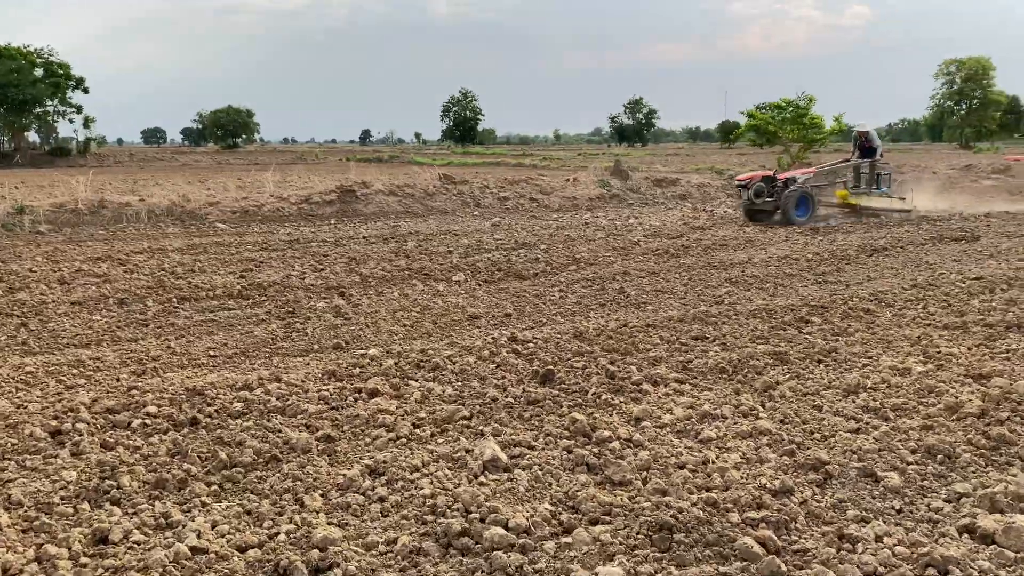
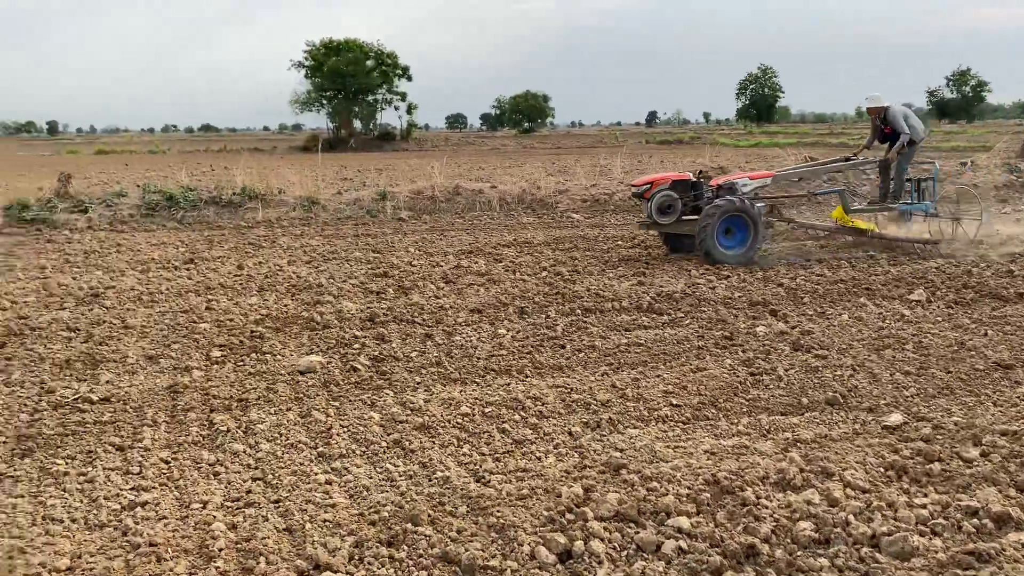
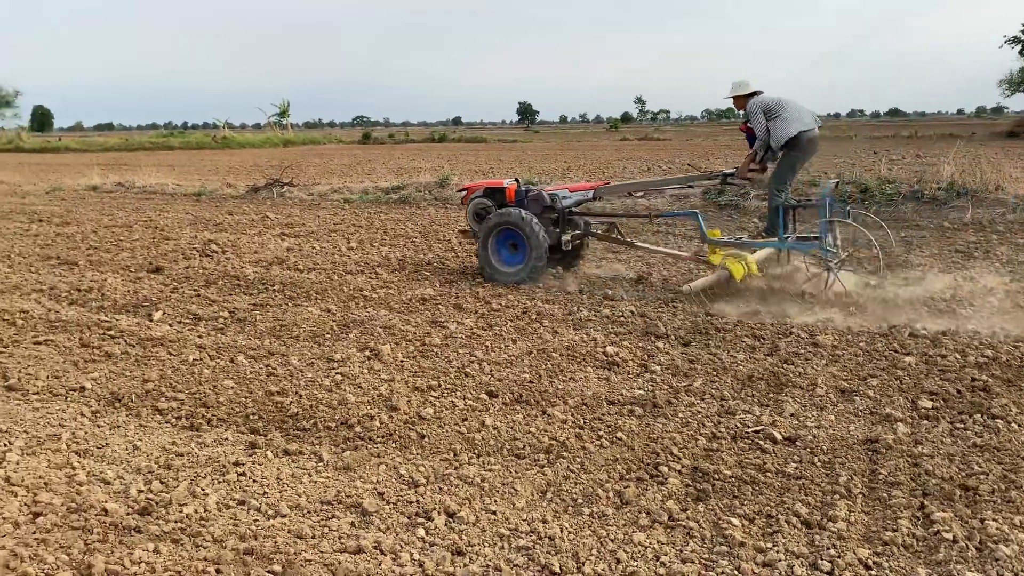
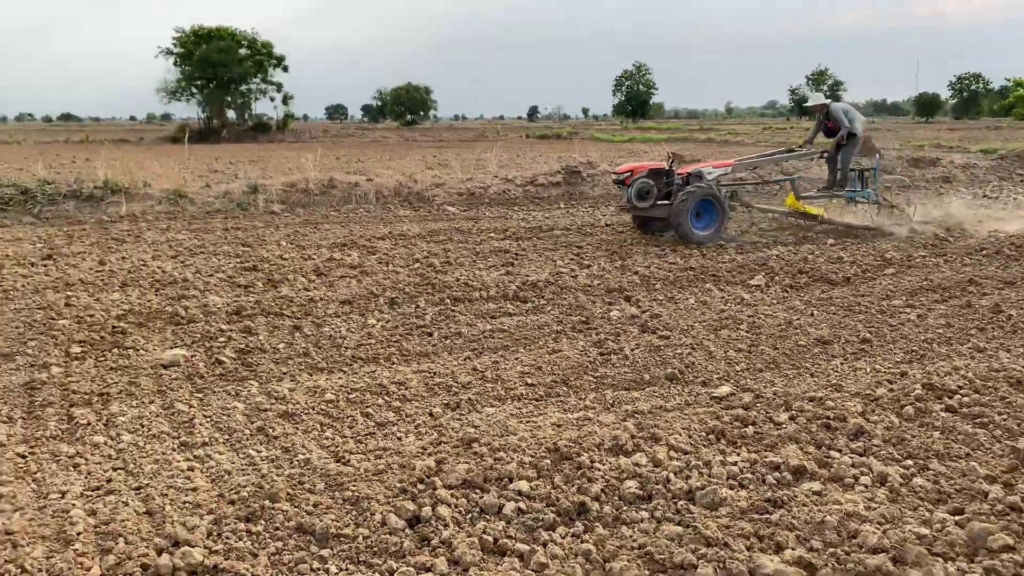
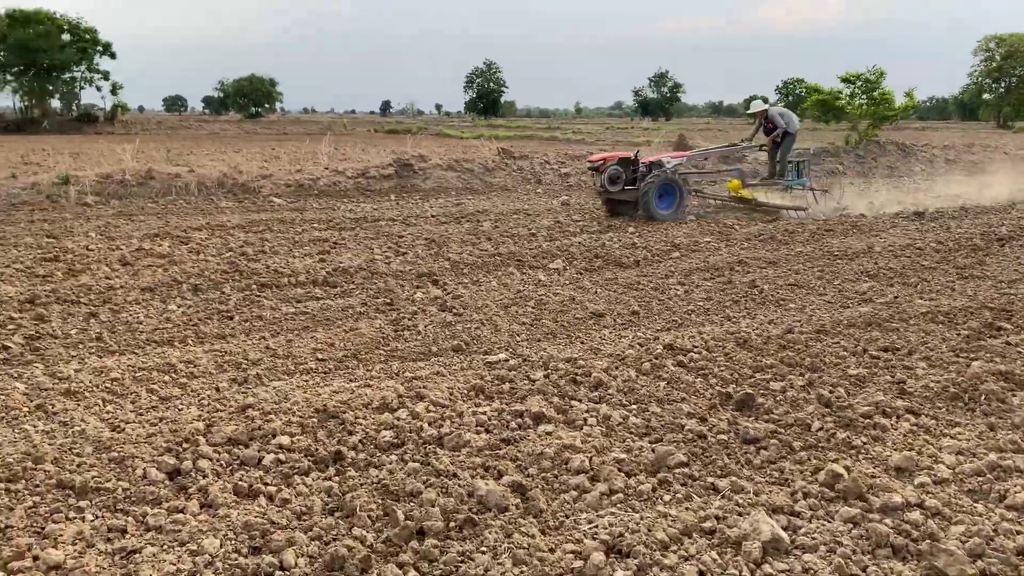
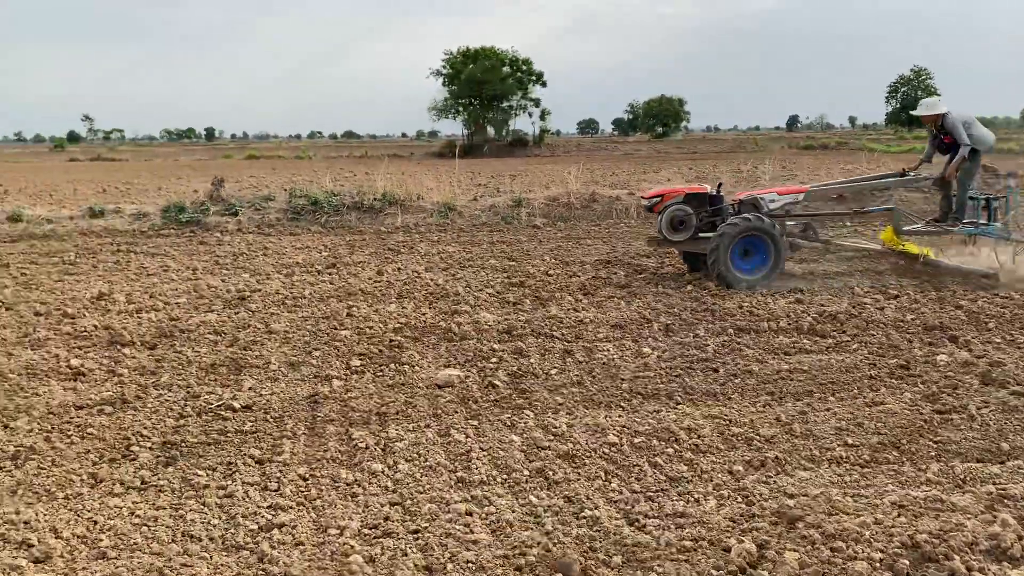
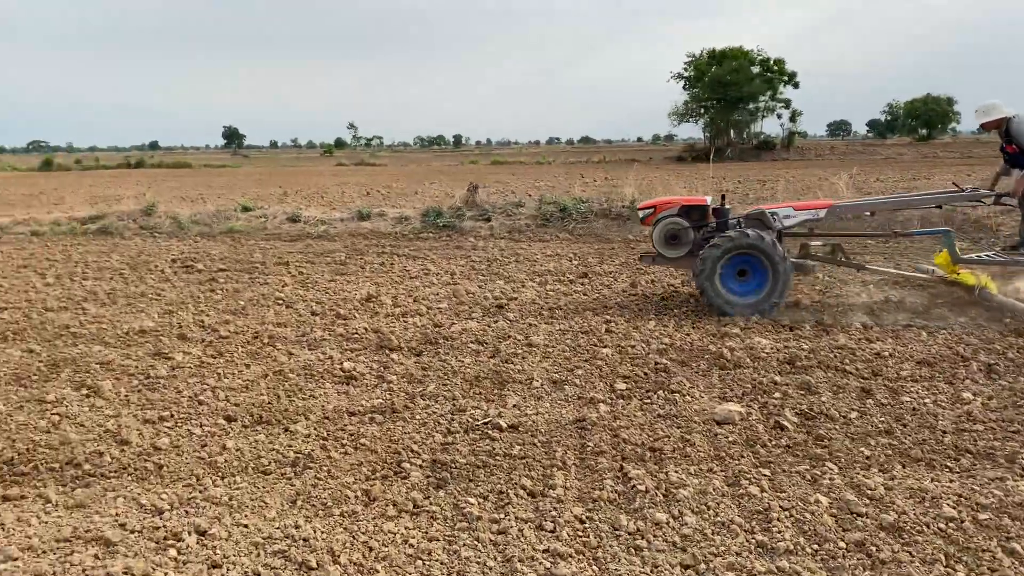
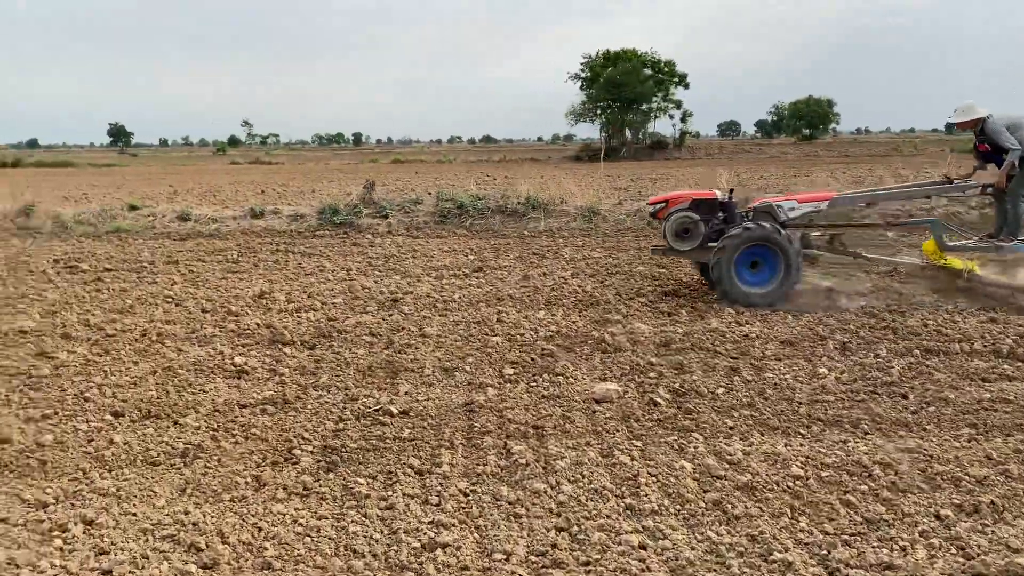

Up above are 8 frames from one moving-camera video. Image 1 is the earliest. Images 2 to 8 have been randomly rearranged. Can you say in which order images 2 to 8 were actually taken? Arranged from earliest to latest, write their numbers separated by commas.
5, 4, 2, 6, 8, 7, 3
